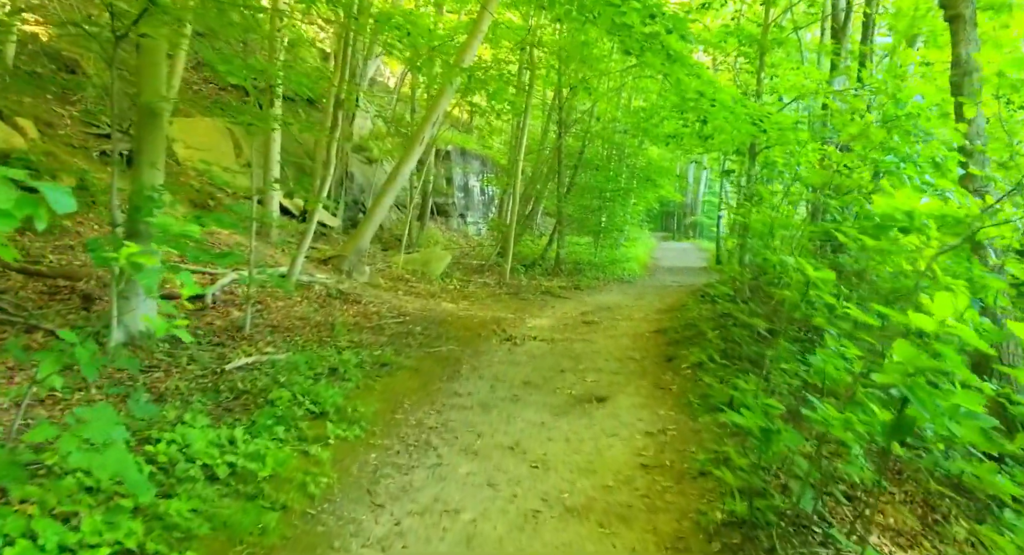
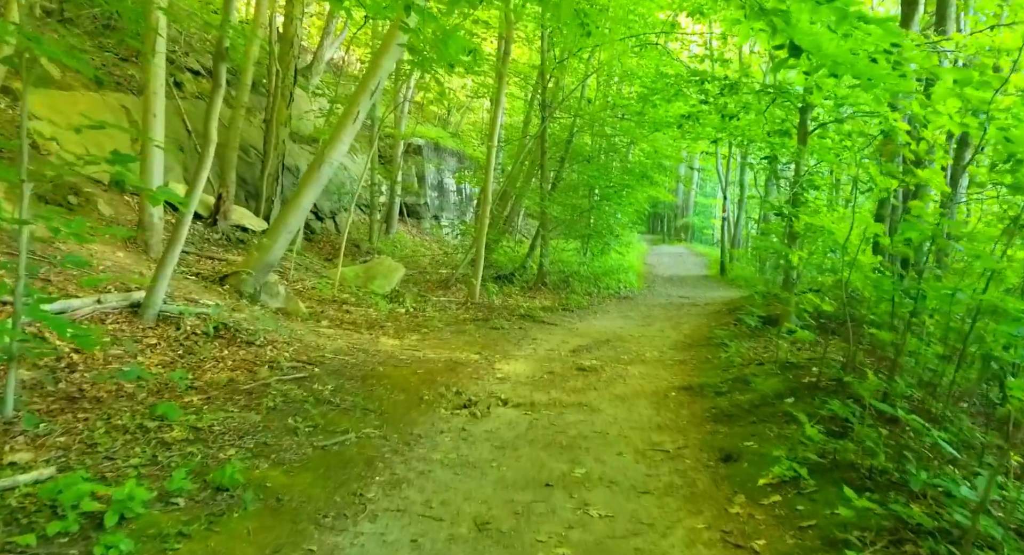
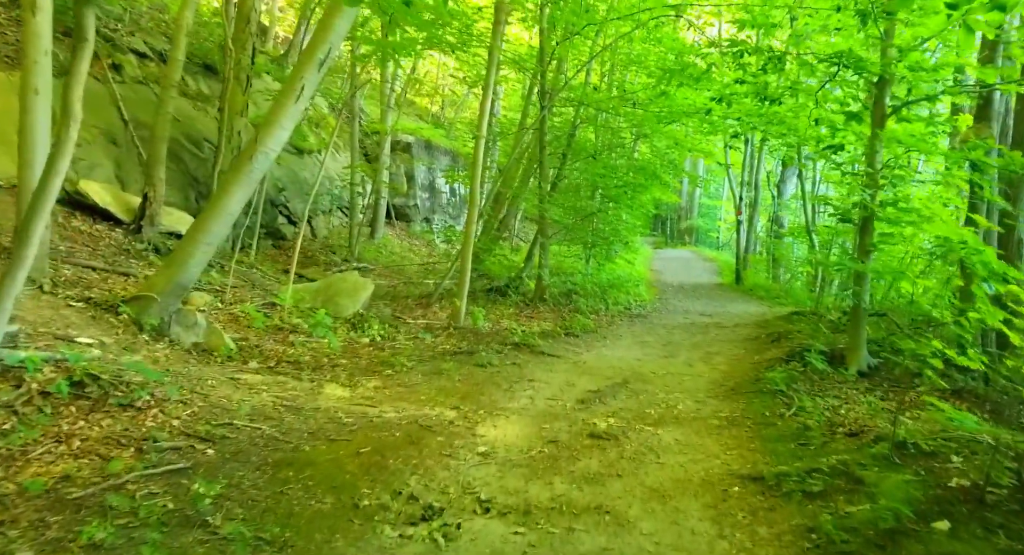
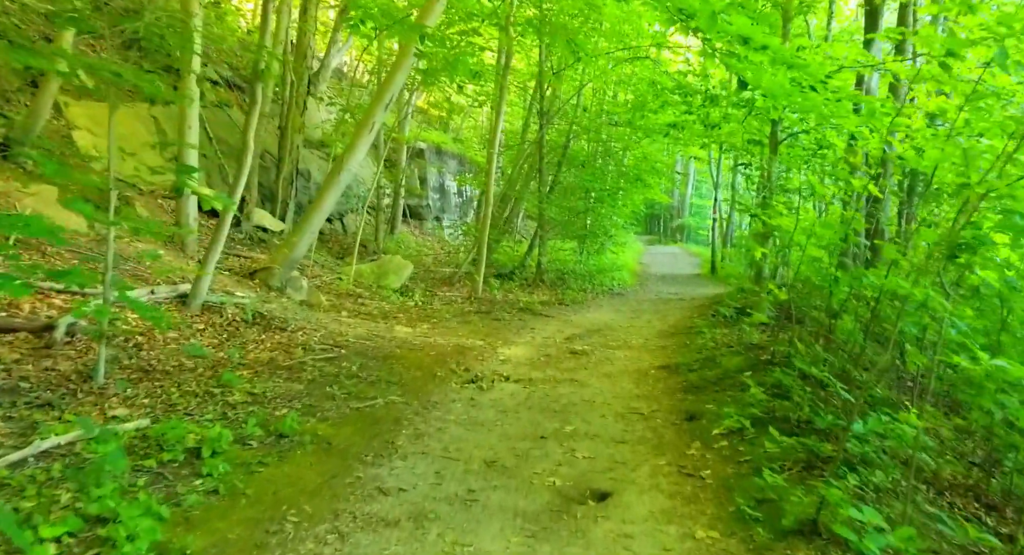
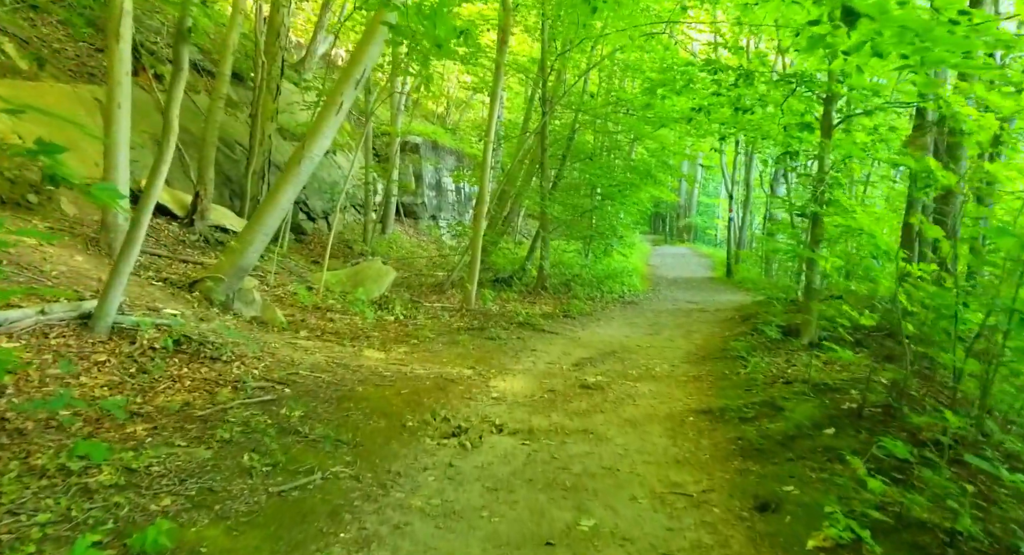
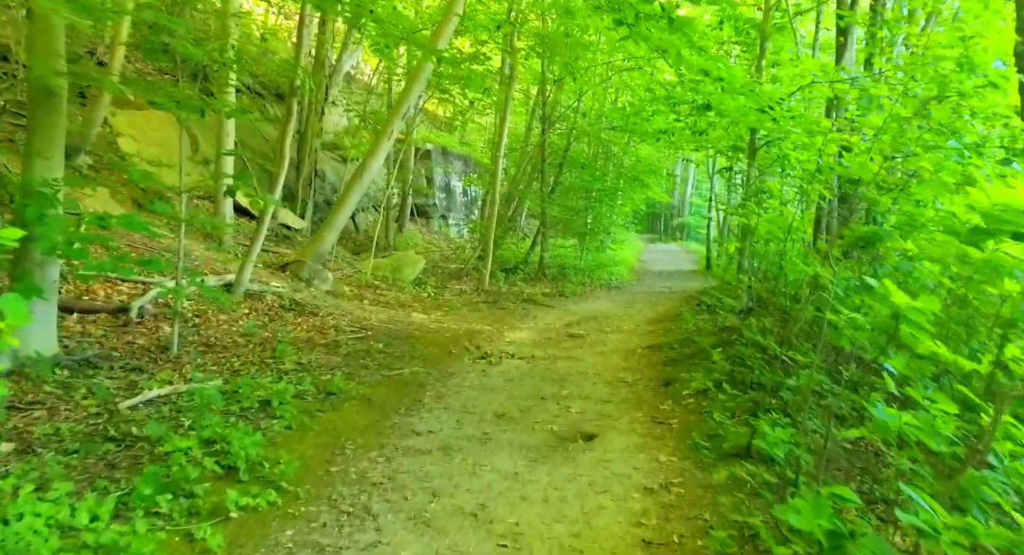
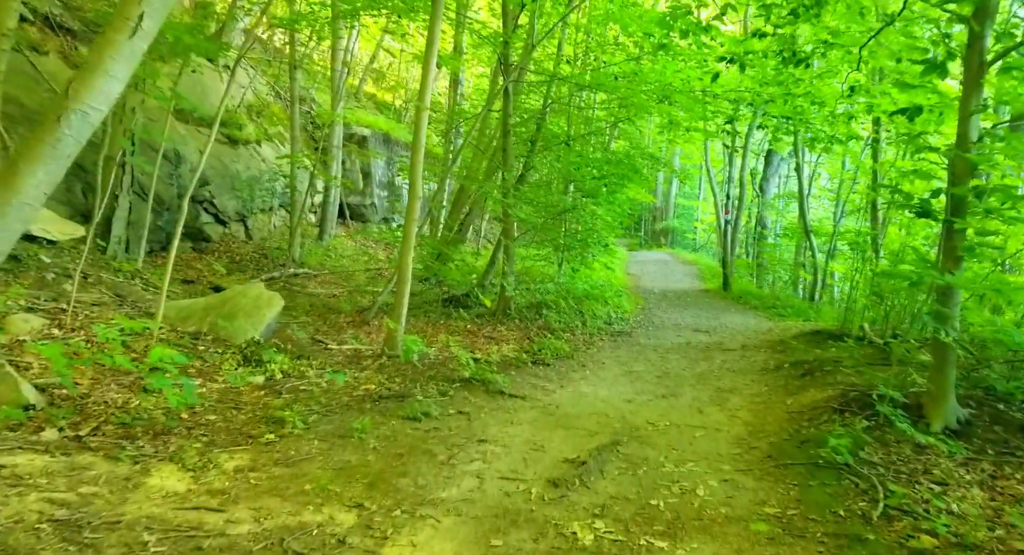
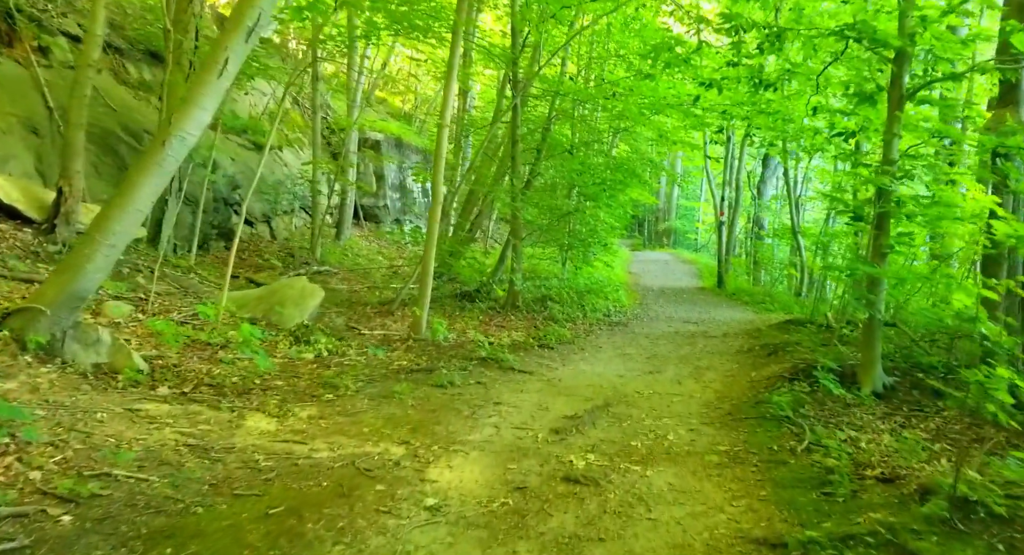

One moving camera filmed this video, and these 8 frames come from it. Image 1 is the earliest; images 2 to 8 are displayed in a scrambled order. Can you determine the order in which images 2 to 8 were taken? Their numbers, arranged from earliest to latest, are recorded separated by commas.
6, 4, 2, 5, 3, 8, 7
